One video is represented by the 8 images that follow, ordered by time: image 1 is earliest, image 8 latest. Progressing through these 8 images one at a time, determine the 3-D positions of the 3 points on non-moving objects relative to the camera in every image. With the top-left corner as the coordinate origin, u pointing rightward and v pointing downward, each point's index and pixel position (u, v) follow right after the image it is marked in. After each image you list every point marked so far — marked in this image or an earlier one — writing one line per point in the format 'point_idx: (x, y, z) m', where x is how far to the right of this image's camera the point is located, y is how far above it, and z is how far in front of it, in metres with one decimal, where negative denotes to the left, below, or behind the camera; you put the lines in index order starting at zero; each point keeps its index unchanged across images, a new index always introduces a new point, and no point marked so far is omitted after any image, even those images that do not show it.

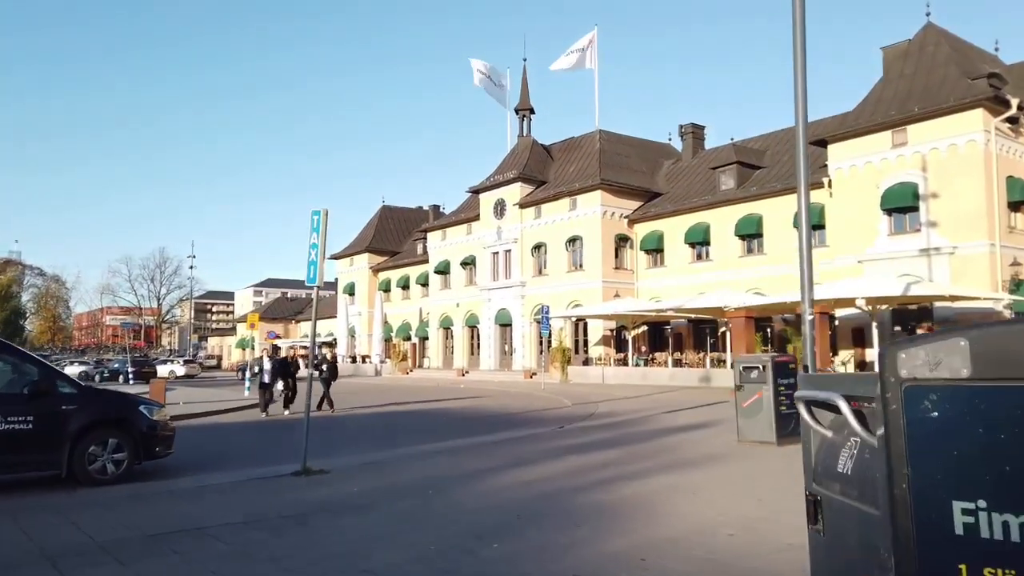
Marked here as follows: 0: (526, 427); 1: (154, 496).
0: (+0.3, -2.7, +15.5) m
1: (-3.7, -2.2, +8.3) m
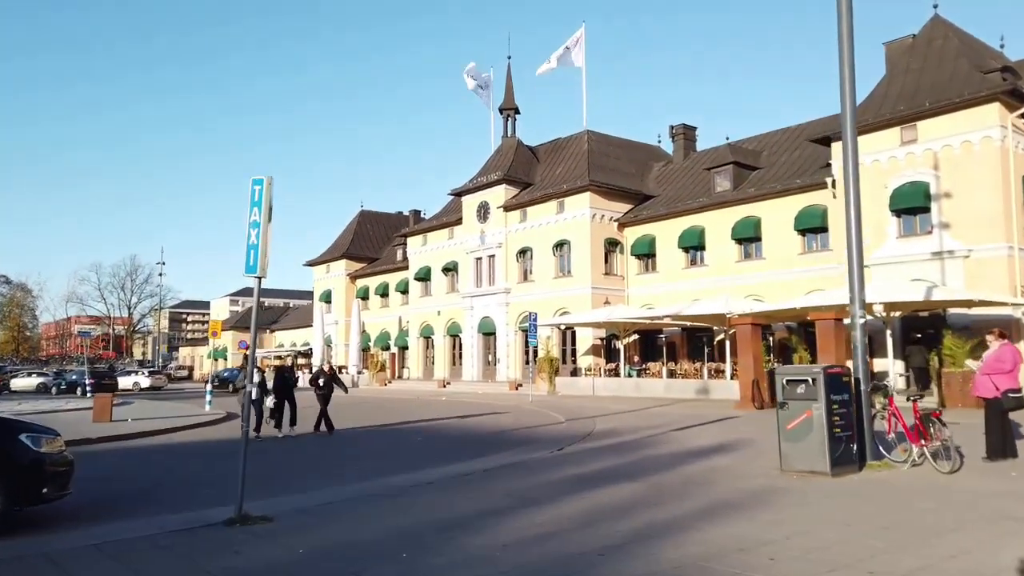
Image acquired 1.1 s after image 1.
0: (+0.1, -2.7, +13.4) m
1: (-3.7, -2.1, +6.0) m
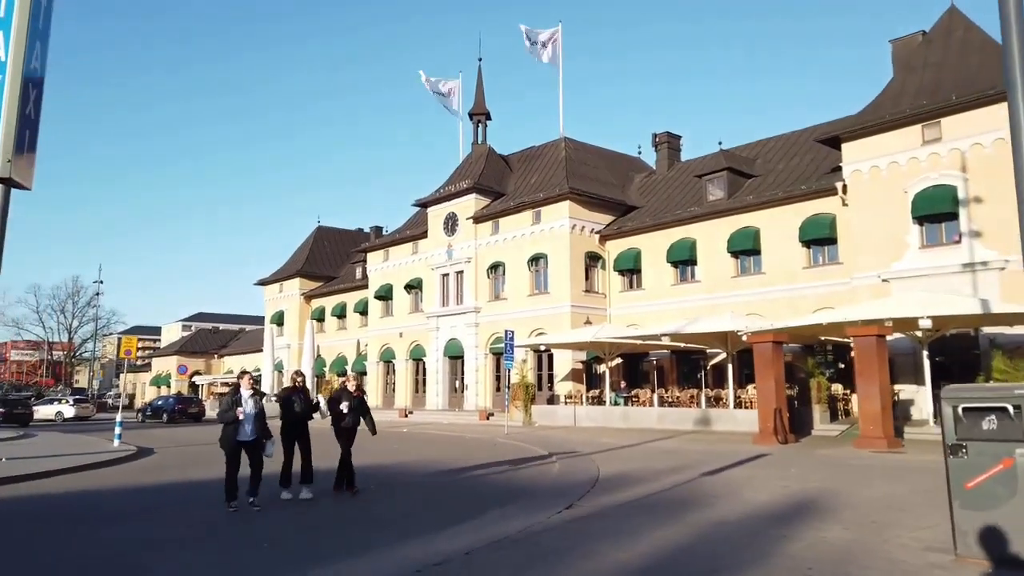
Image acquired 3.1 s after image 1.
0: (0.0, -2.6, +9.4) m
1: (-3.4, -1.7, +1.9) m
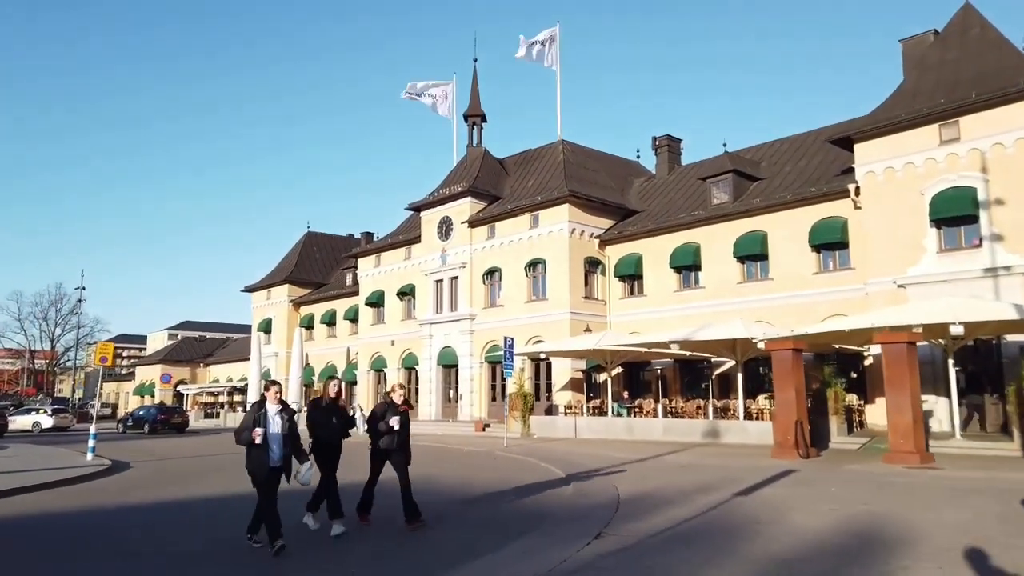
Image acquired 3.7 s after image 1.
0: (+0.2, -2.6, +8.1) m
1: (-3.1, -1.5, +0.6) m
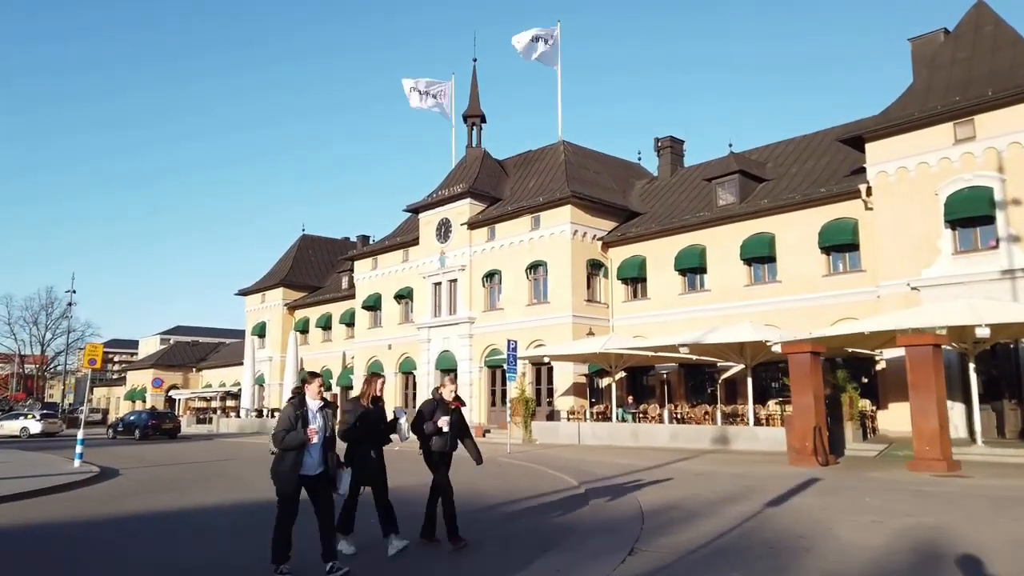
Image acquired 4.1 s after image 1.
0: (+0.5, -2.5, +7.4) m
1: (-2.8, -1.4, -0.1) m
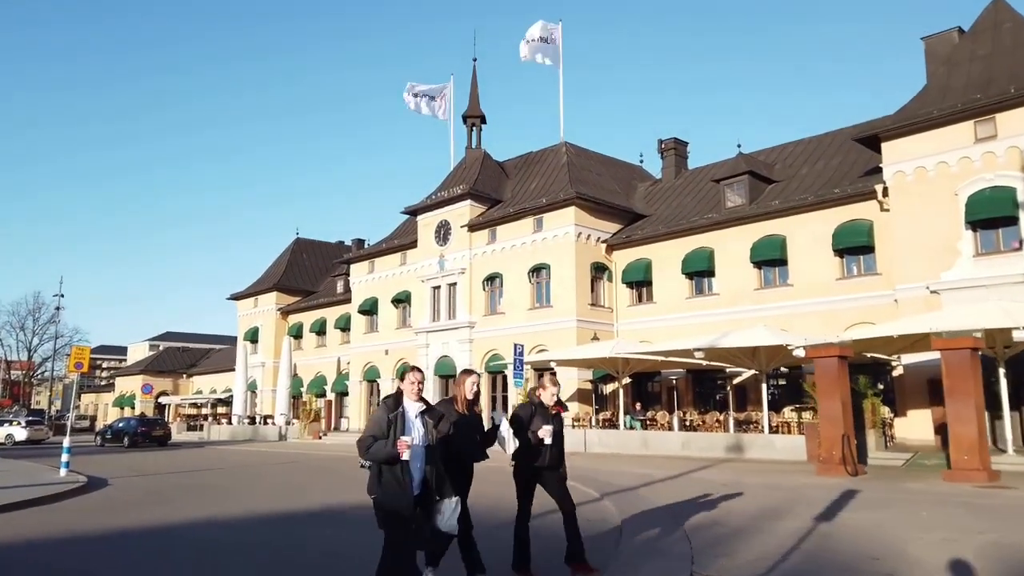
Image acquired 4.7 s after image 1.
0: (+0.9, -2.4, +6.5) m
1: (-2.3, -1.2, -1.0) m
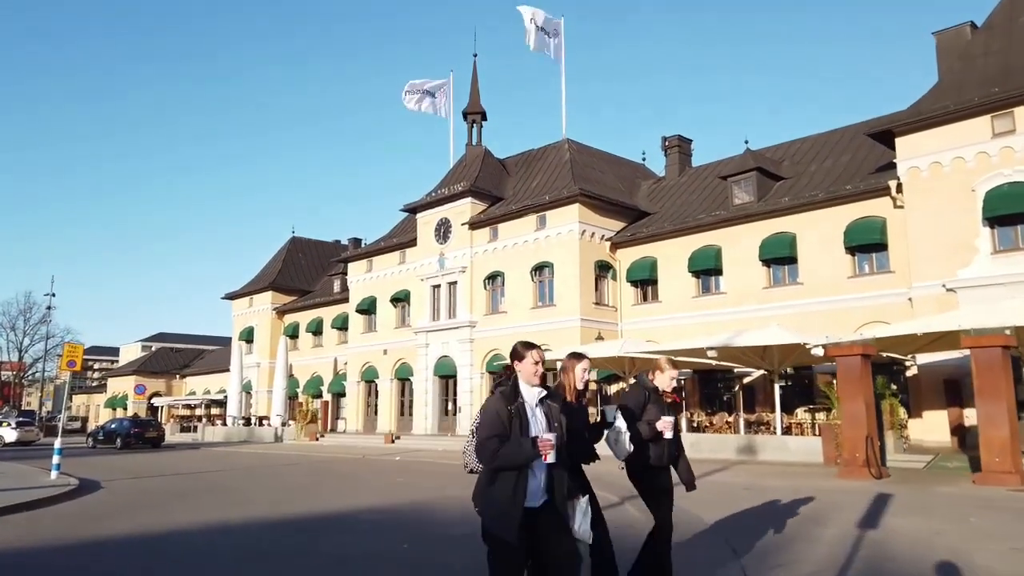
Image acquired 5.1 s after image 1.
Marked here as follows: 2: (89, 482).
0: (+1.2, -2.3, +5.9) m
1: (-2.0, -1.0, -1.7) m
2: (-9.5, -4.4, +18.1) m
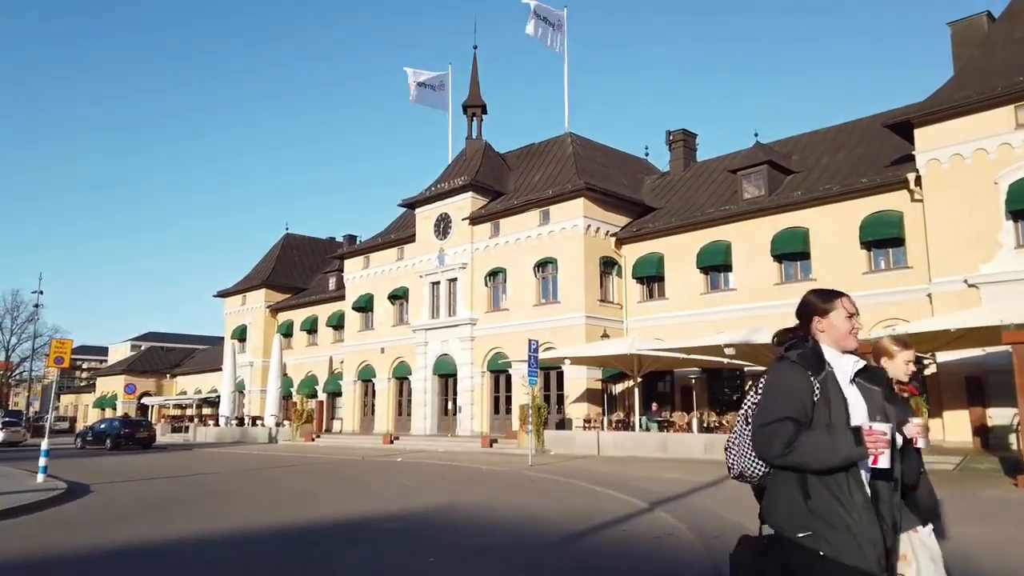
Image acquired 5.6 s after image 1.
0: (+1.6, -2.1, +5.0) m
1: (-1.5, -0.9, -2.6) m
2: (-9.2, -4.2, +17.1) m
